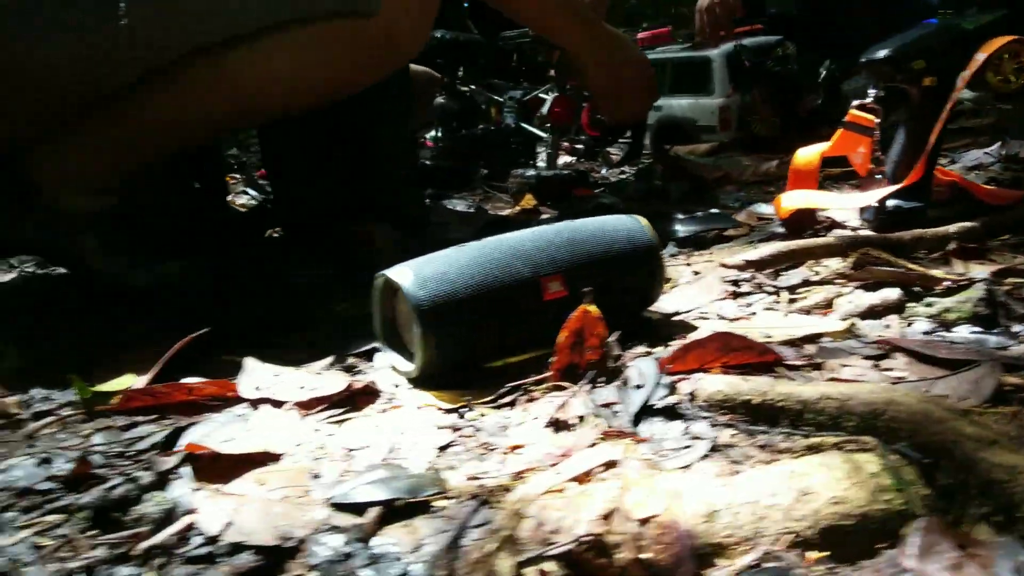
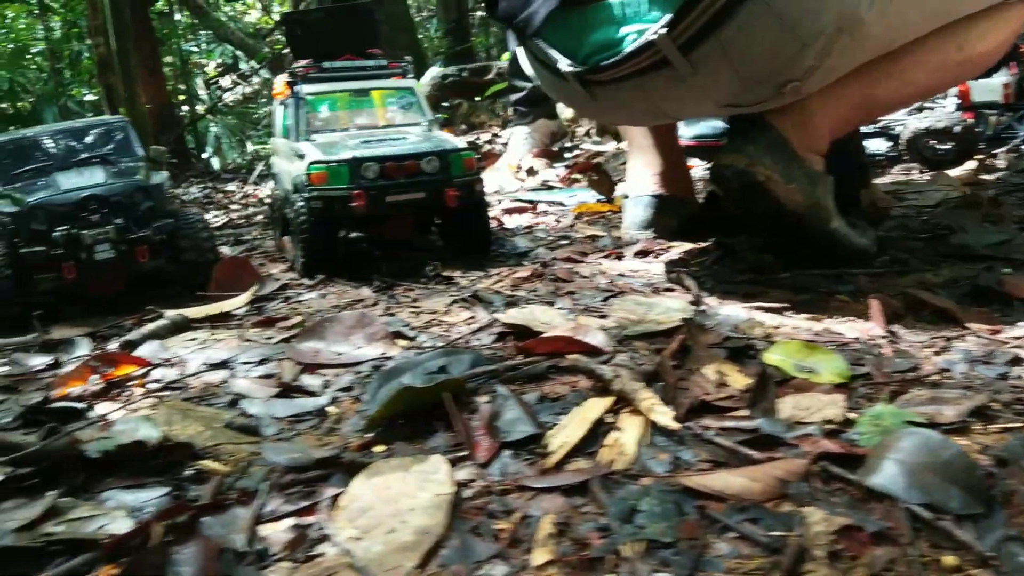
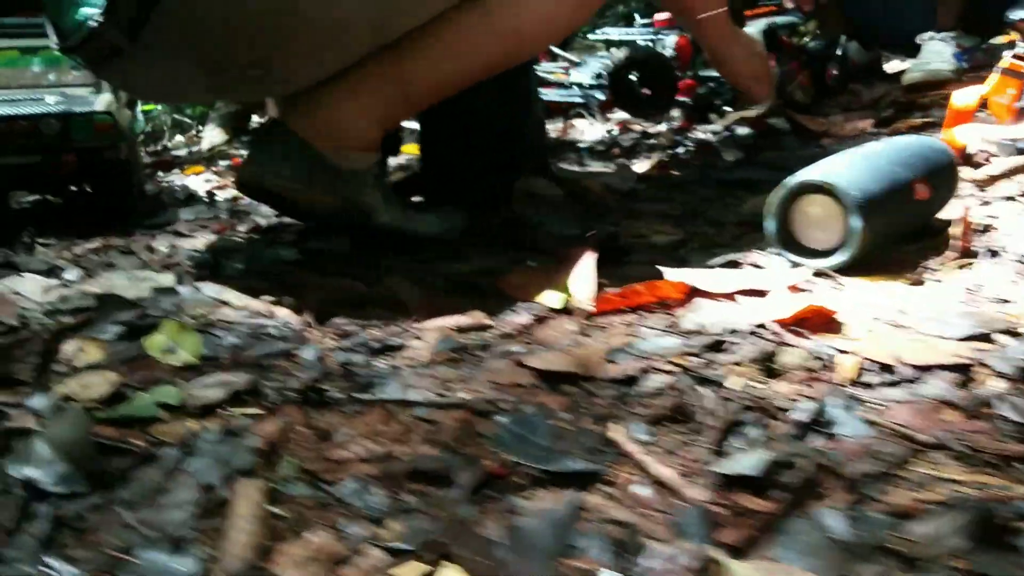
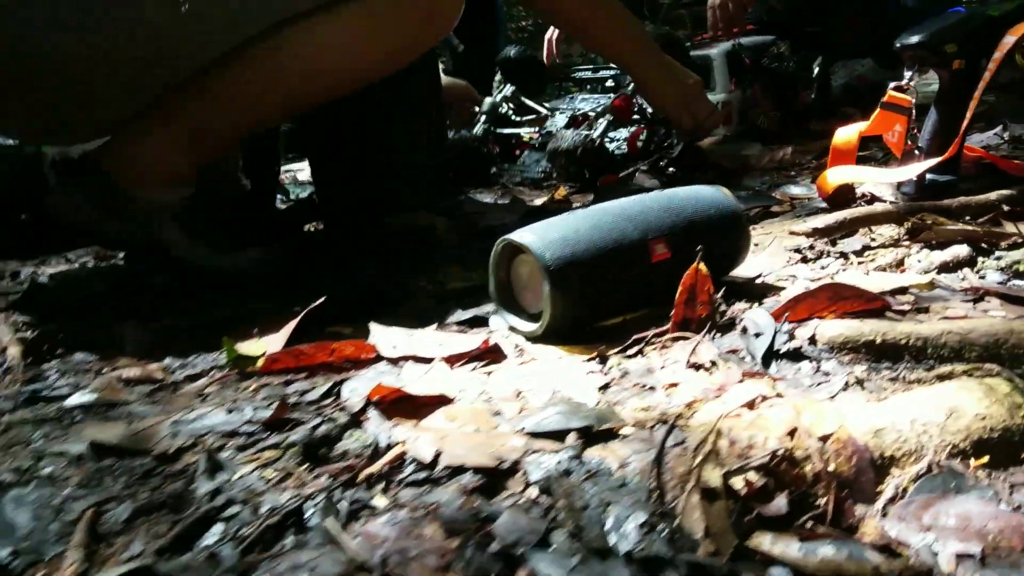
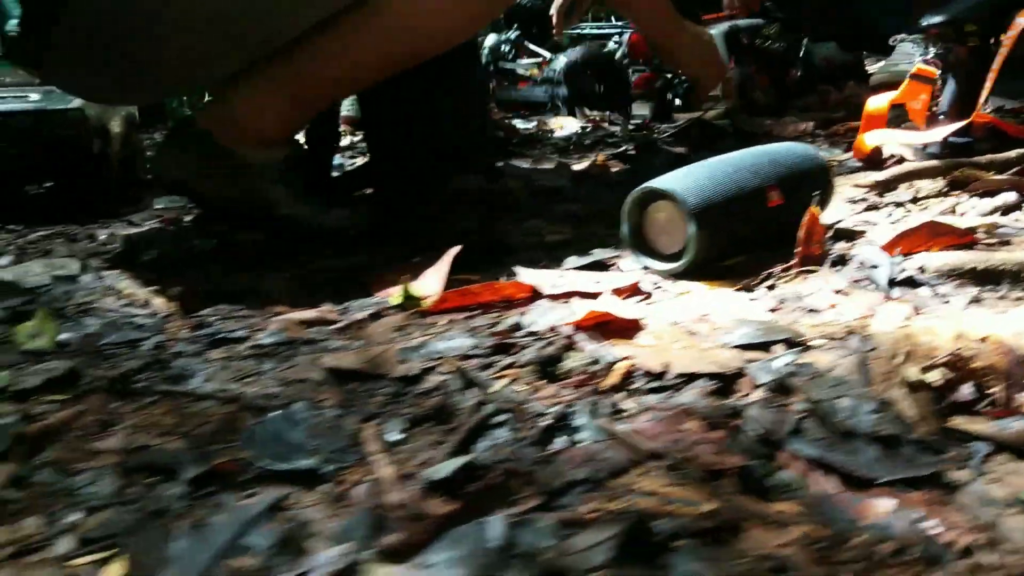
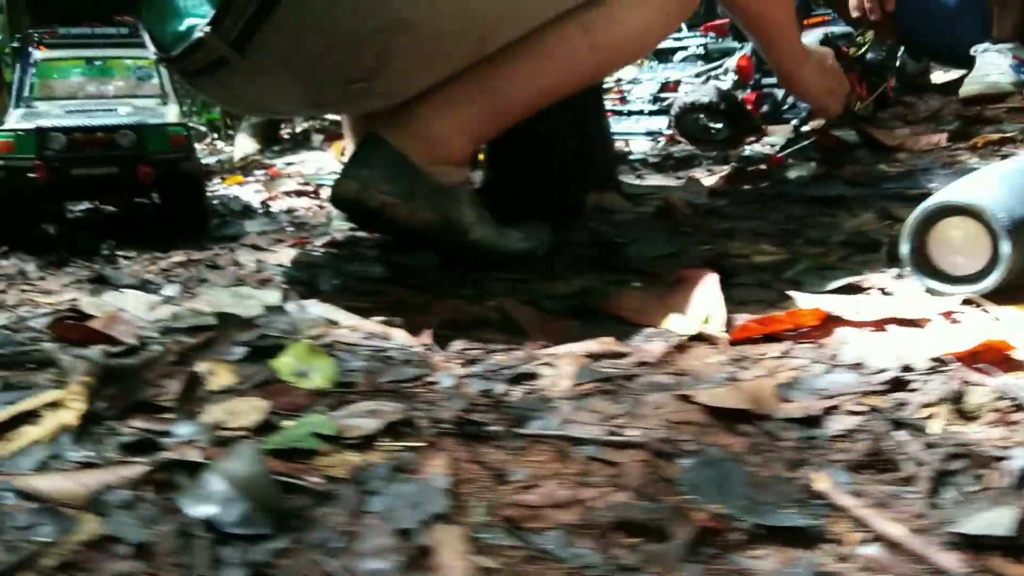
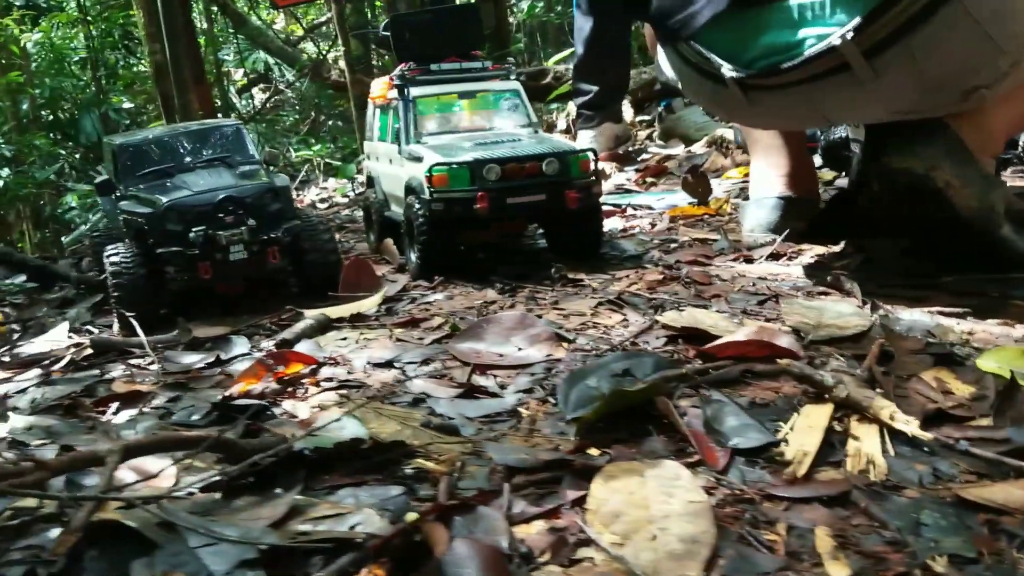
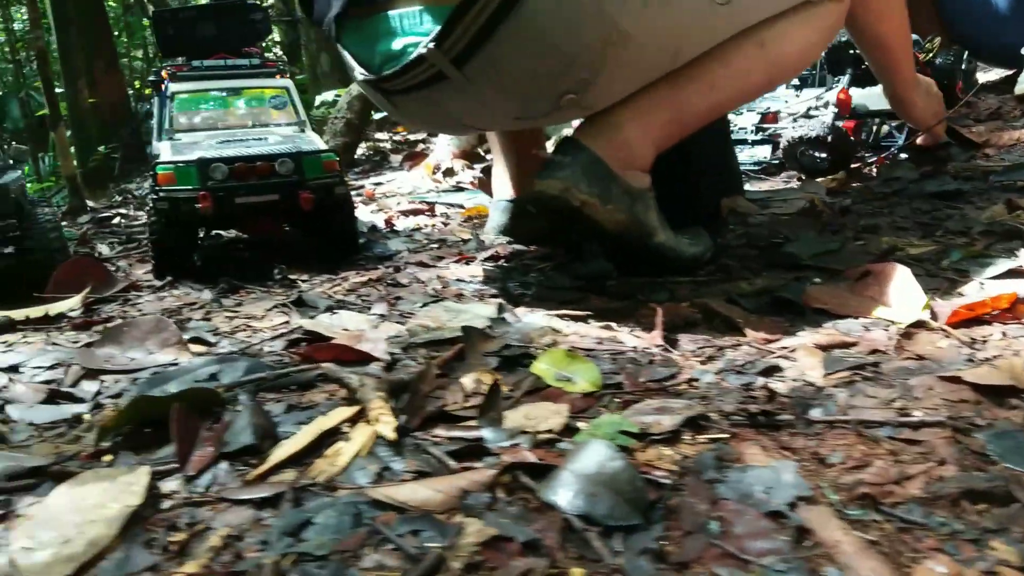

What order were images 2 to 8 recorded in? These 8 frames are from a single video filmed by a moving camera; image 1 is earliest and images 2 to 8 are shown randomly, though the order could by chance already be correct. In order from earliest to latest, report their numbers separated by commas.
4, 5, 3, 6, 8, 2, 7
